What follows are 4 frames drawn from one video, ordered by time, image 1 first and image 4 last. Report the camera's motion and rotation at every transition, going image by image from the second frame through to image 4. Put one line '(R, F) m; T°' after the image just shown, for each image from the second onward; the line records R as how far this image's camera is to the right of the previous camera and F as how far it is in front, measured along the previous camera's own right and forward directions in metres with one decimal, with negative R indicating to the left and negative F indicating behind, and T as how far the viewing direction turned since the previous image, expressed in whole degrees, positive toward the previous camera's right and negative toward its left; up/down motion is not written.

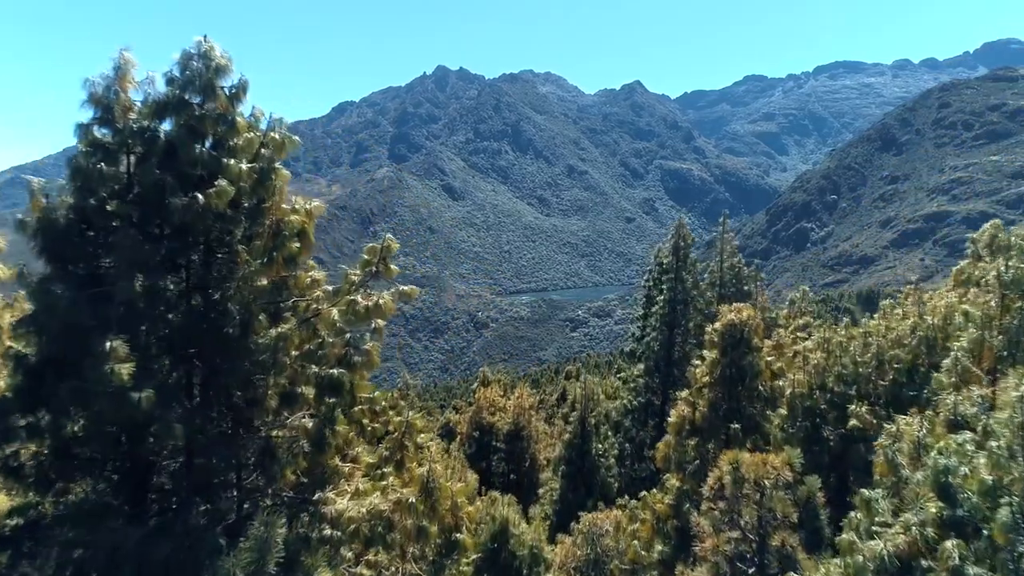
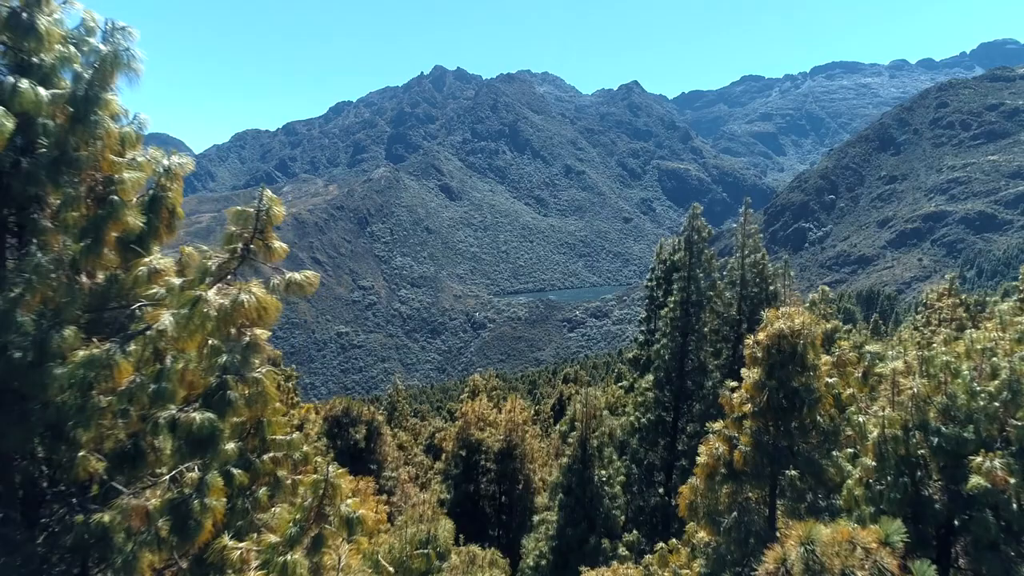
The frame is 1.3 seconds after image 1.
(+0.3, +3.2) m; 0°
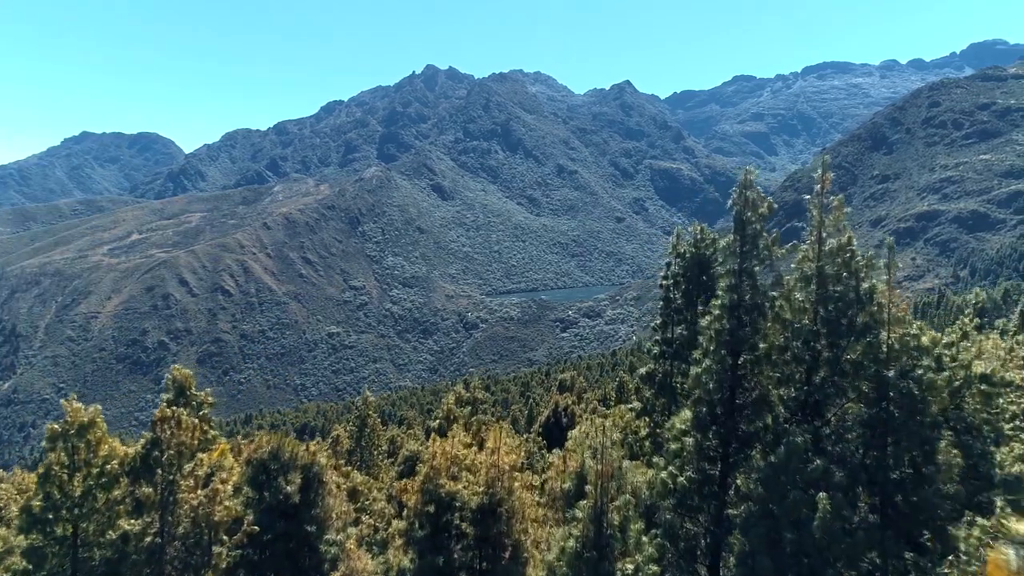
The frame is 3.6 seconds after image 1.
(+0.3, +6.6) m; +1°
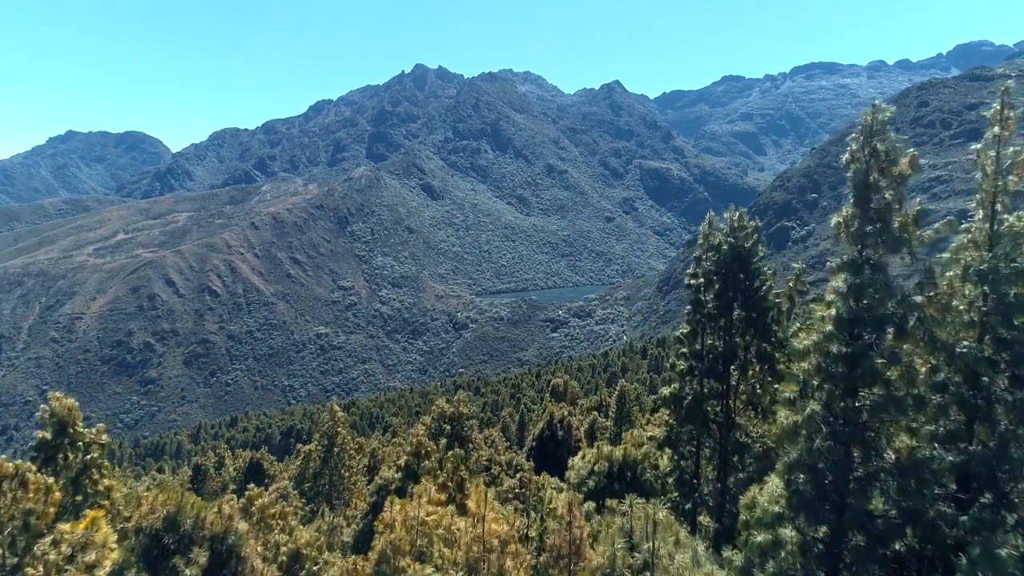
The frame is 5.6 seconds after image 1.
(0.0, +5.6) m; +1°
